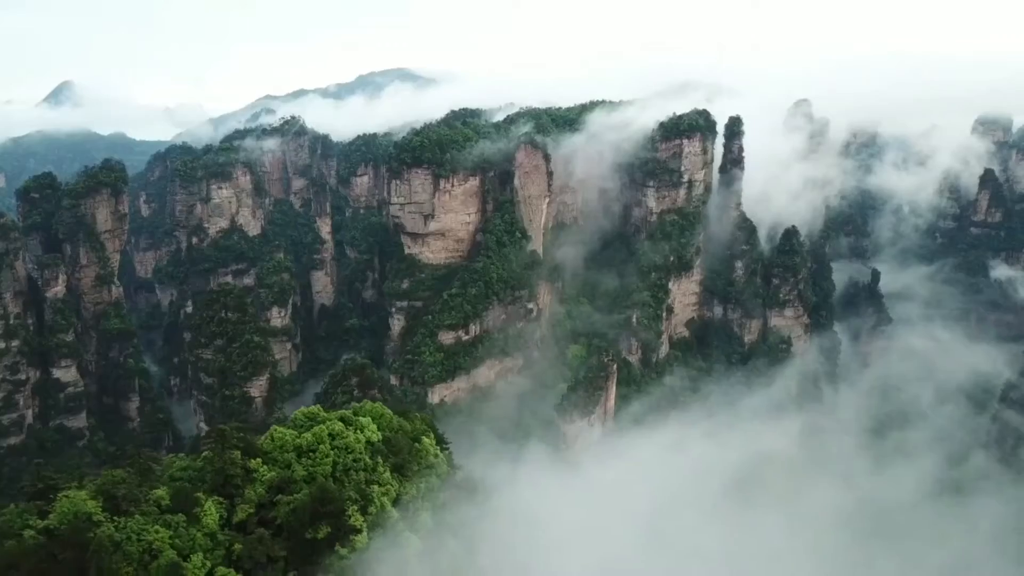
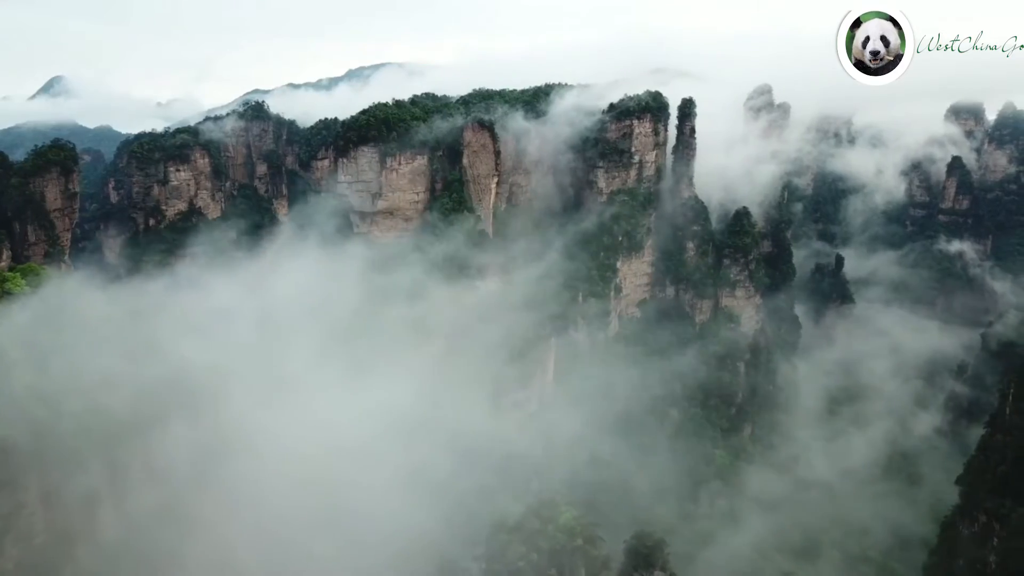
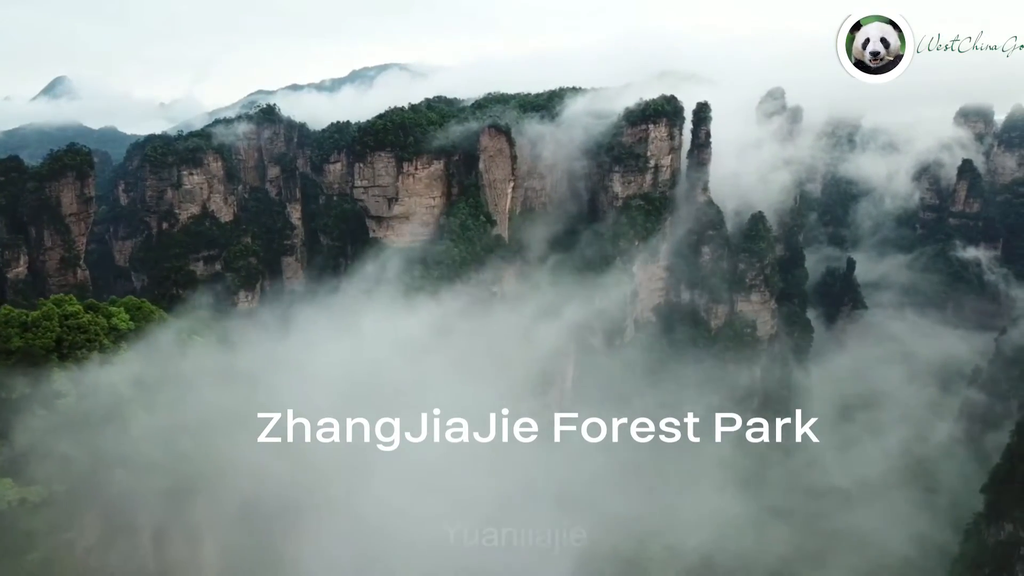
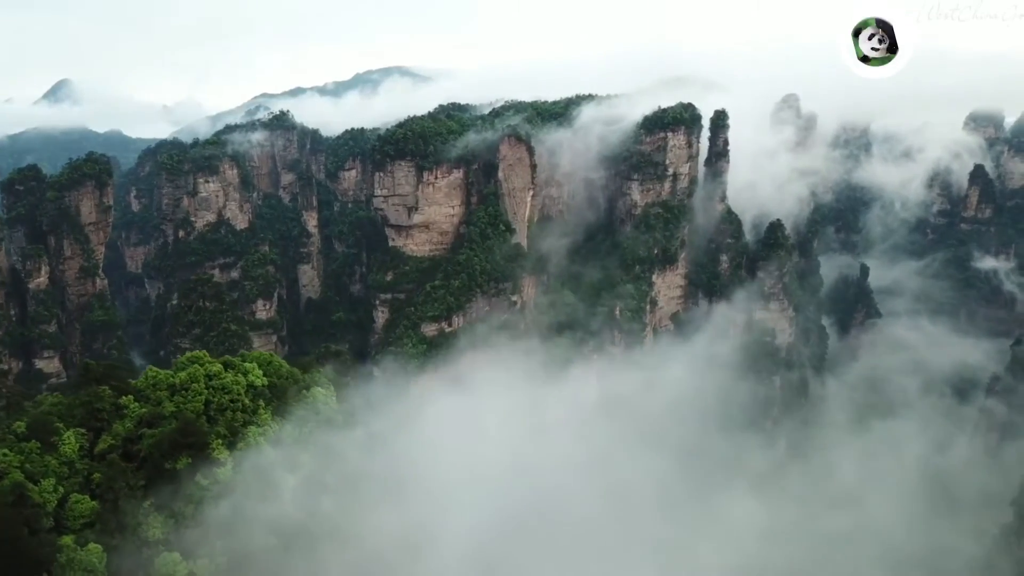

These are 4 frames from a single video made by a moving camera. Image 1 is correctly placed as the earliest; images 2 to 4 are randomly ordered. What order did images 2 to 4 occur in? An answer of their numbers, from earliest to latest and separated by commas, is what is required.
4, 3, 2
